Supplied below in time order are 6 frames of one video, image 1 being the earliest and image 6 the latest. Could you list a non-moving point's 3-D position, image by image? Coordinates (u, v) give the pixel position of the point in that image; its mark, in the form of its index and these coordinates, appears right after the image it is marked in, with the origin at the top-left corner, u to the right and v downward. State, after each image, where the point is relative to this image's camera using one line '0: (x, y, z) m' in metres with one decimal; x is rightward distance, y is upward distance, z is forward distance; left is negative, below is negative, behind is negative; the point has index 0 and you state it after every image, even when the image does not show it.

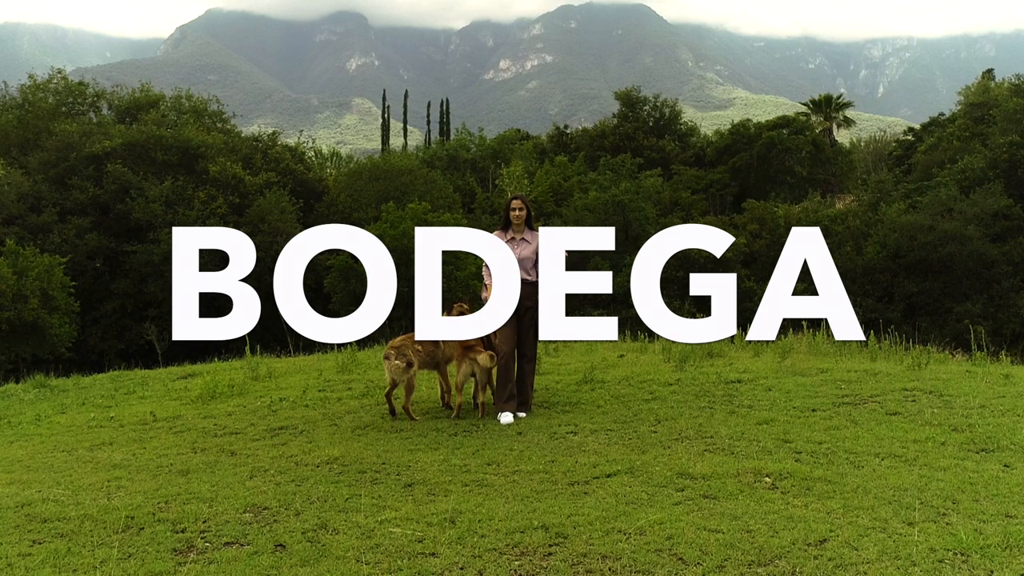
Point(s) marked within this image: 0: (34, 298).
0: (-45.0, -0.4, +19.1) m
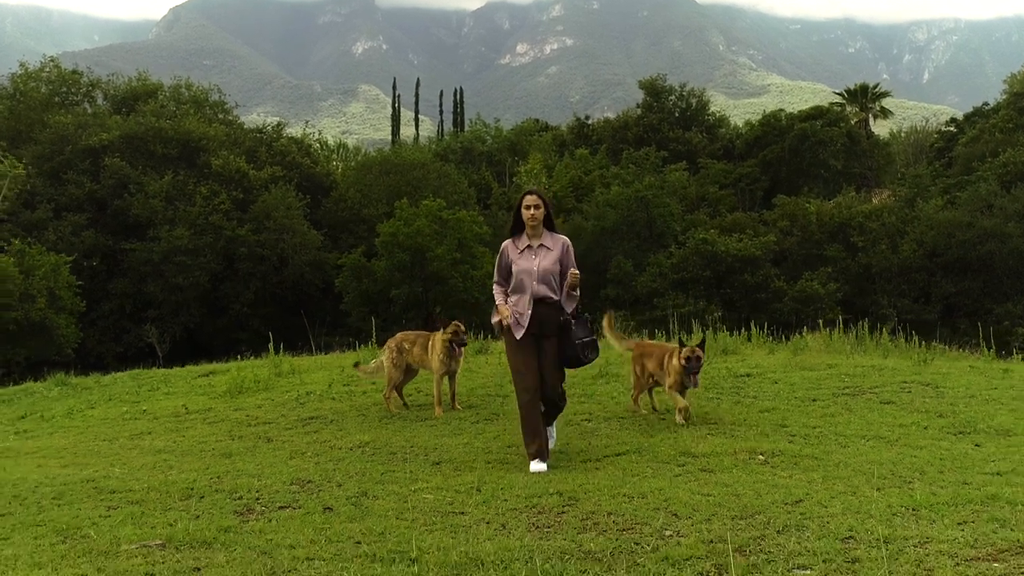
0: (-42.5, -0.5, +18.0) m
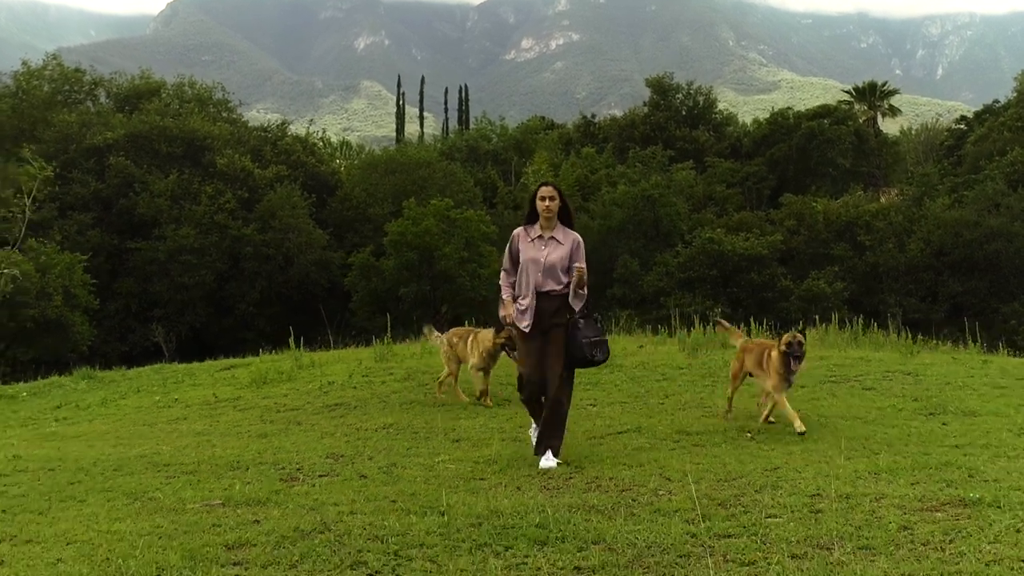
0: (-41.7, -0.6, +18.2) m
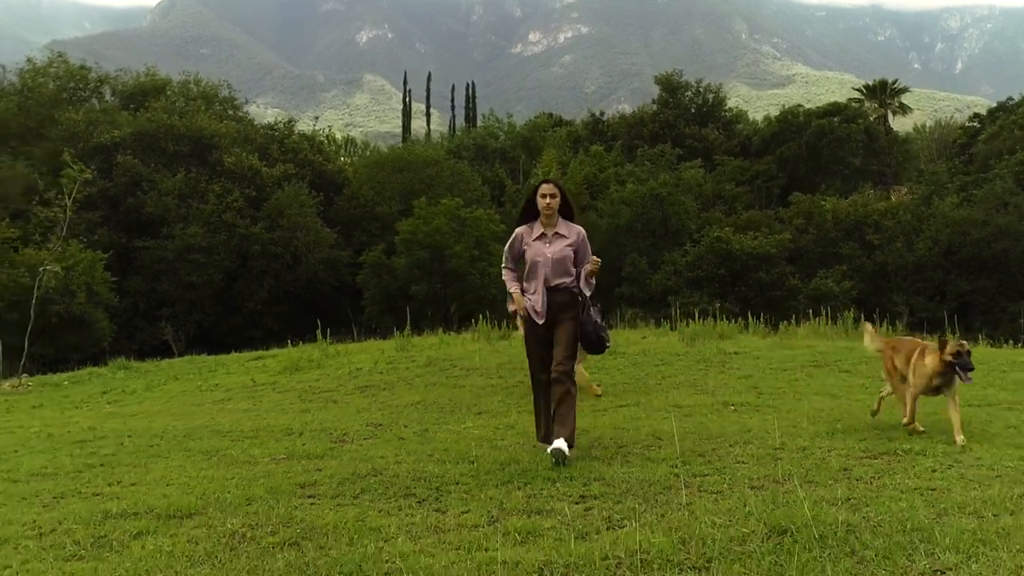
0: (-40.5, -0.6, +18.5) m
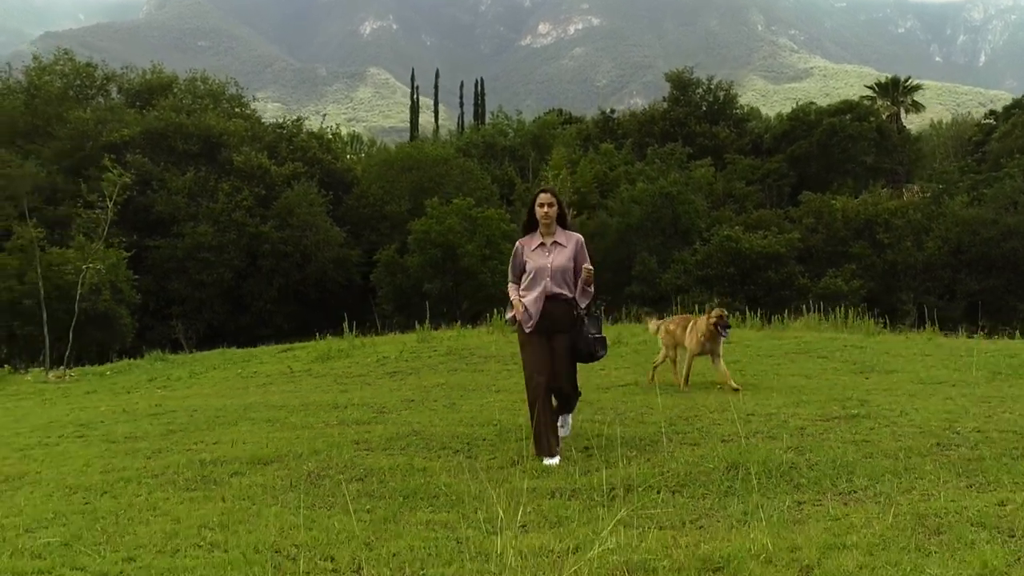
0: (-39.2, -0.7, +18.8) m
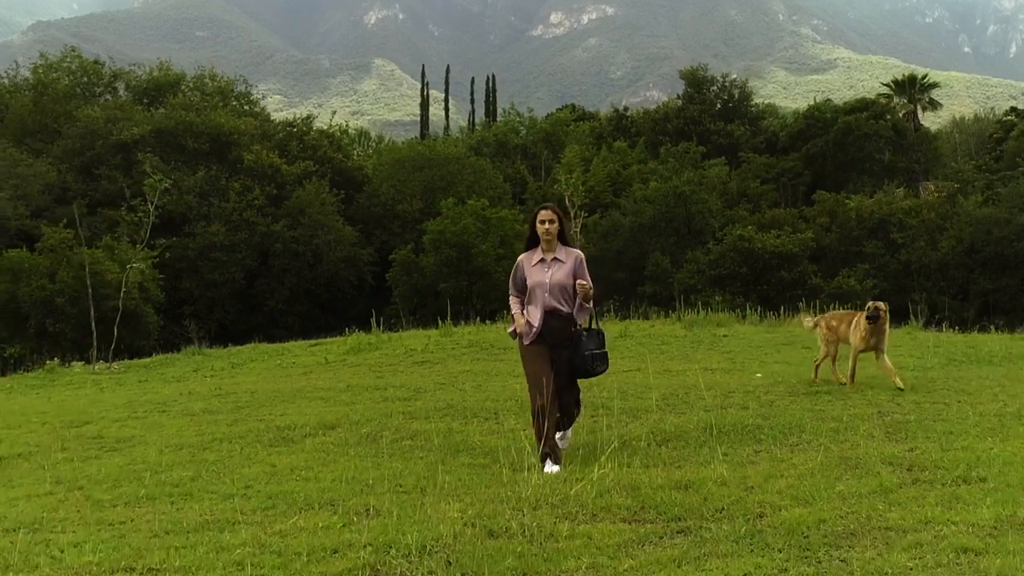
0: (-37.4, -0.9, +19.2) m
